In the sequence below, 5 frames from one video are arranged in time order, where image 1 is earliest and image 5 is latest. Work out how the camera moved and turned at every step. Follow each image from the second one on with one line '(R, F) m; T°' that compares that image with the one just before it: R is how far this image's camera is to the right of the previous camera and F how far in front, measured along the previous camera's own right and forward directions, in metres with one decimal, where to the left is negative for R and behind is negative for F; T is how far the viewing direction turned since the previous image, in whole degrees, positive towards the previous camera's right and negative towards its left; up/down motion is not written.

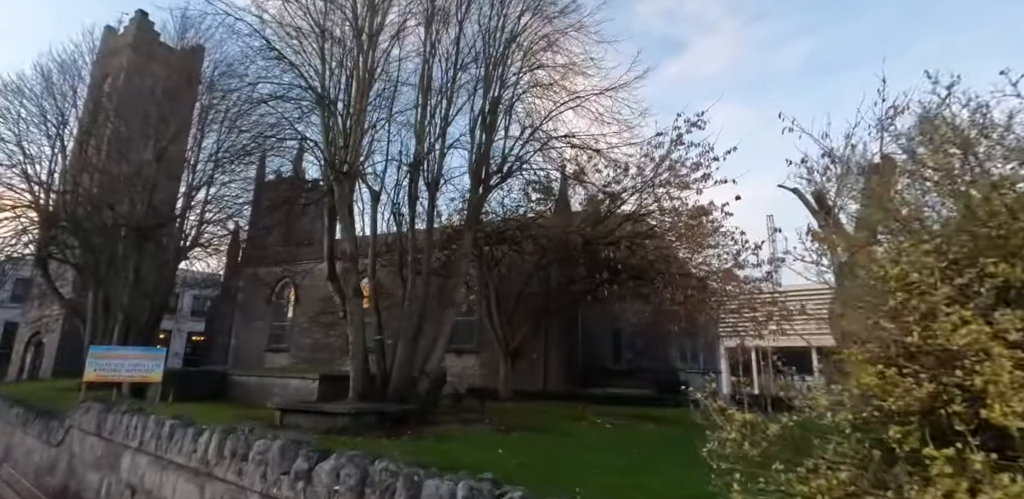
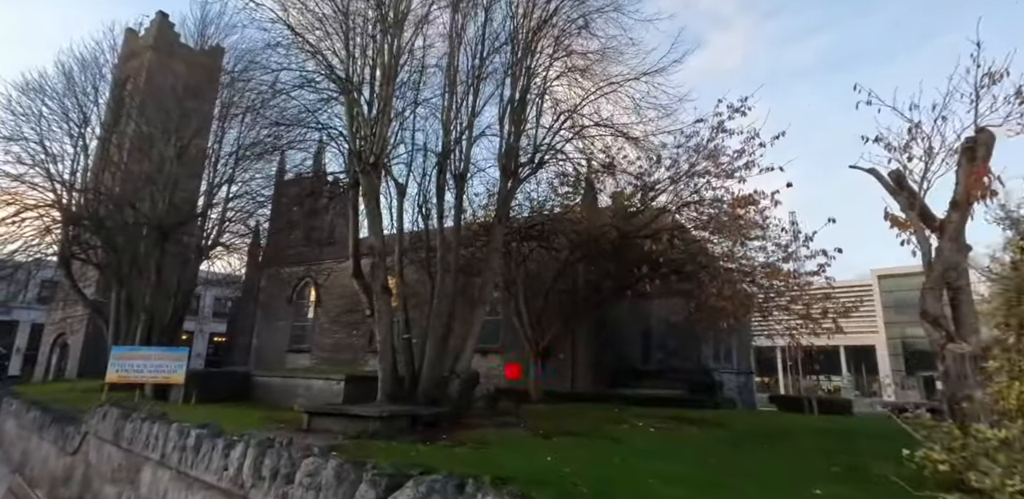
(-0.4, +0.6) m; -2°
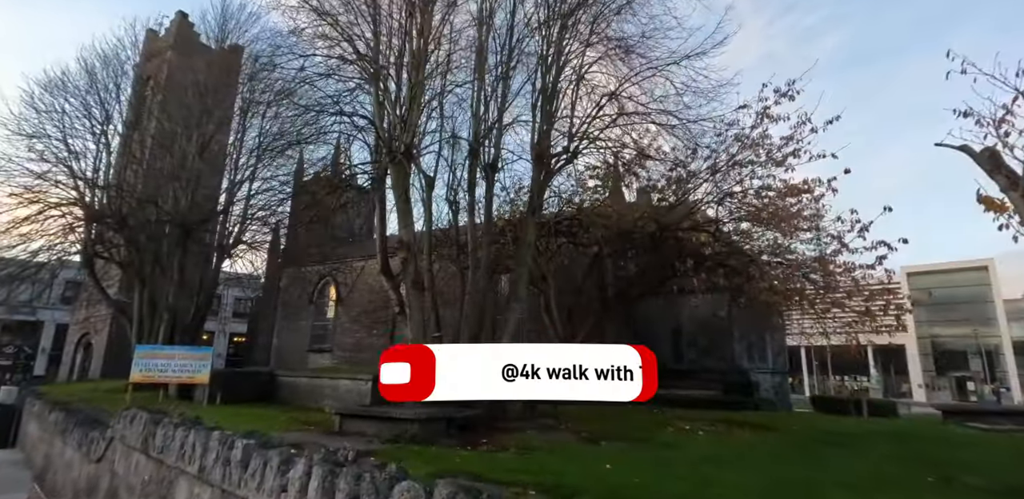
(-0.4, +0.6) m; -1°
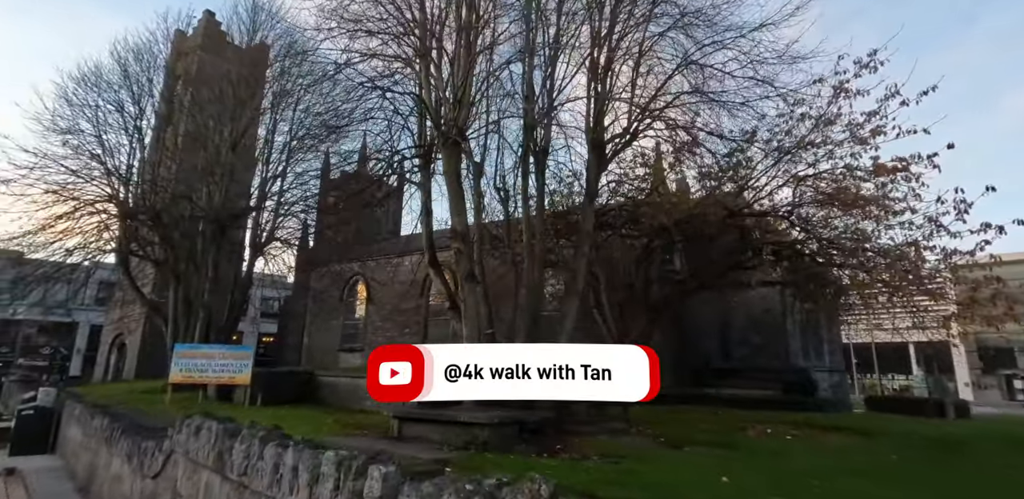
(-0.8, +0.8) m; -2°
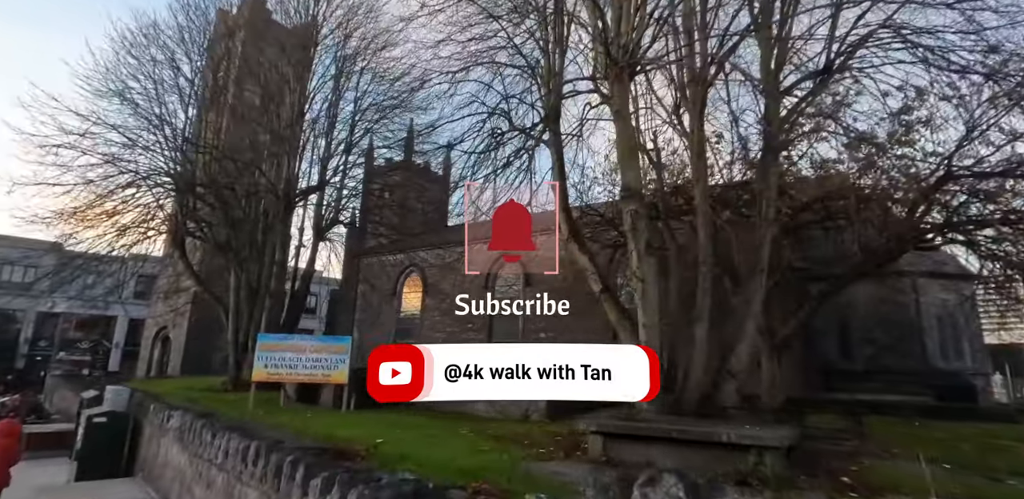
(-2.4, +2.4) m; -2°
